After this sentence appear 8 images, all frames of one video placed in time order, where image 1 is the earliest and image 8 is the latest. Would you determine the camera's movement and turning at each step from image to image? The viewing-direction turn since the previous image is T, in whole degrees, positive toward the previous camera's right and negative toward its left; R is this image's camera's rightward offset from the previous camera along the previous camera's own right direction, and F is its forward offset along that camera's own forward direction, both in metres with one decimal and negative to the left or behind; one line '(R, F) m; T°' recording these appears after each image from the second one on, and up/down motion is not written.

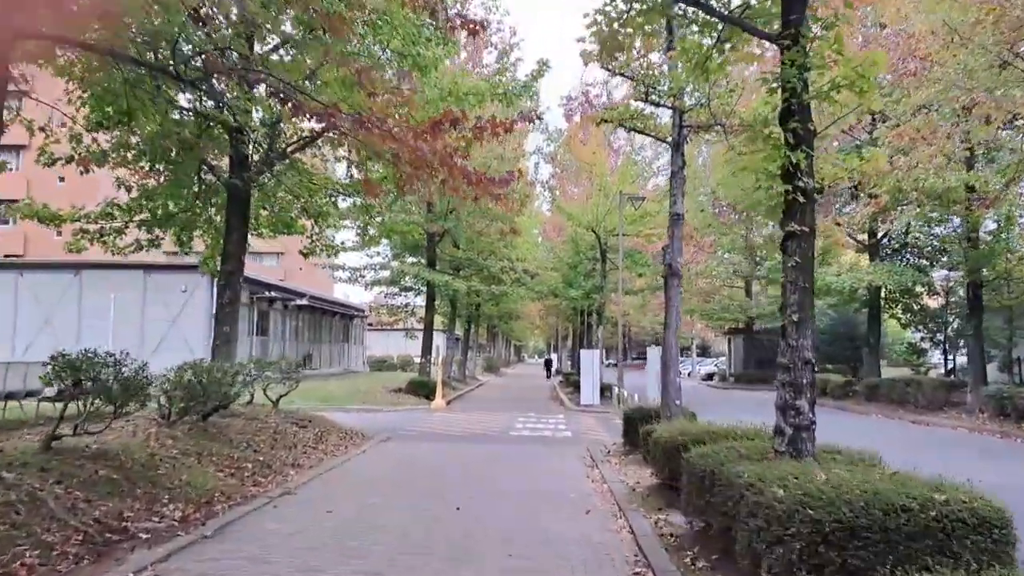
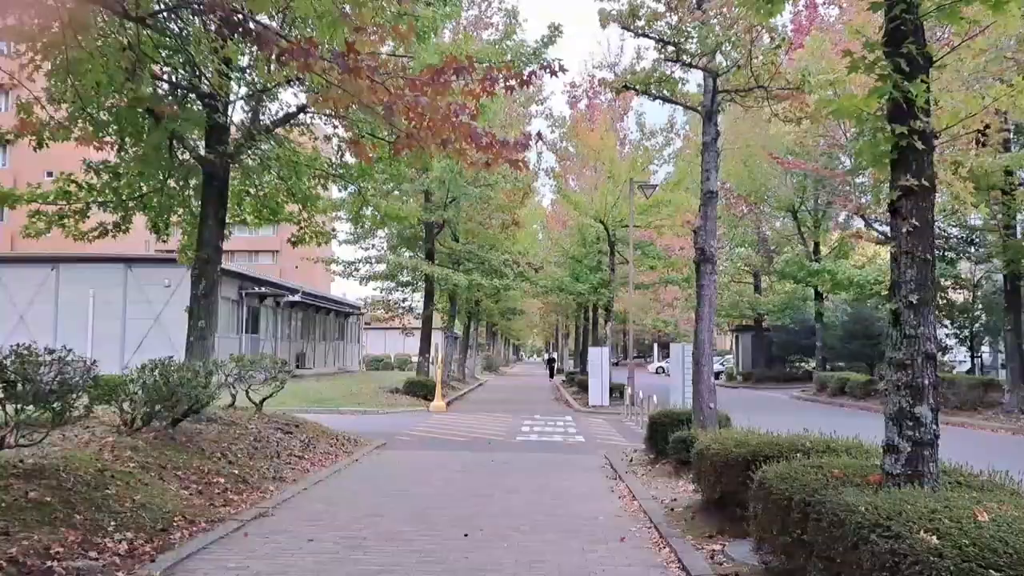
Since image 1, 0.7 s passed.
(-0.2, +1.5) m; 0°
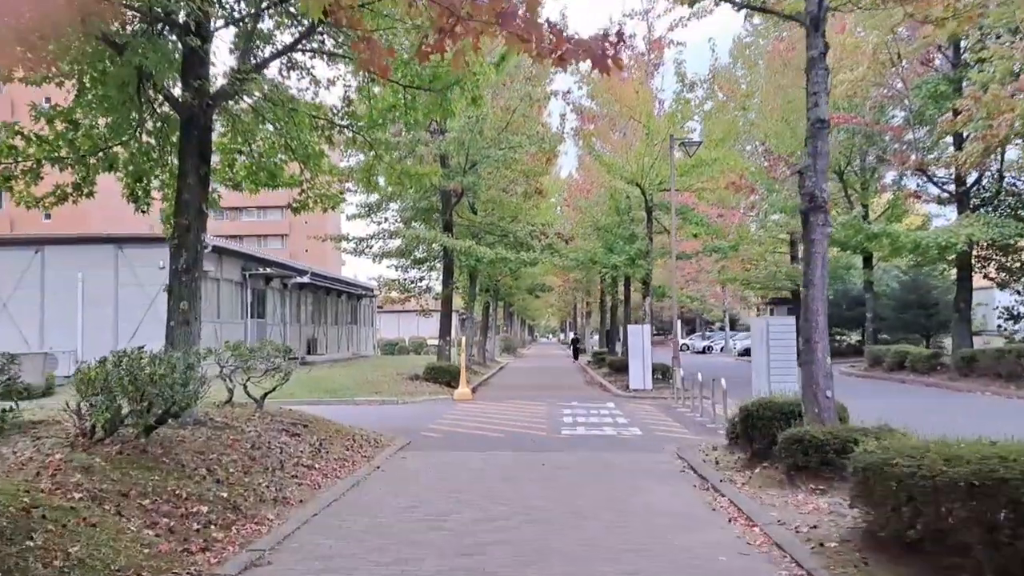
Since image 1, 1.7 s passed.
(-0.5, +2.4) m; -1°
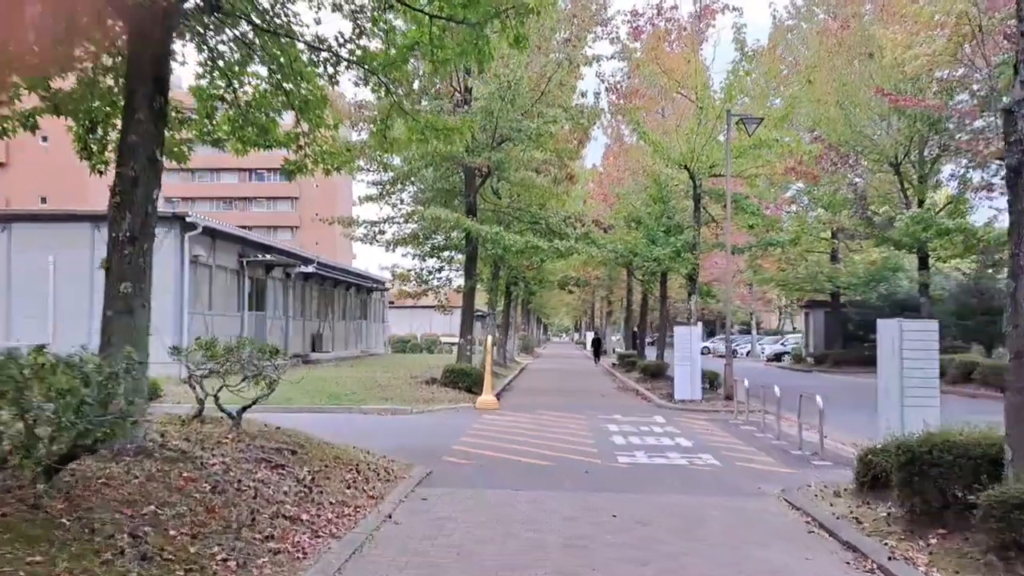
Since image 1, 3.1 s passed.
(-0.5, +2.8) m; -1°
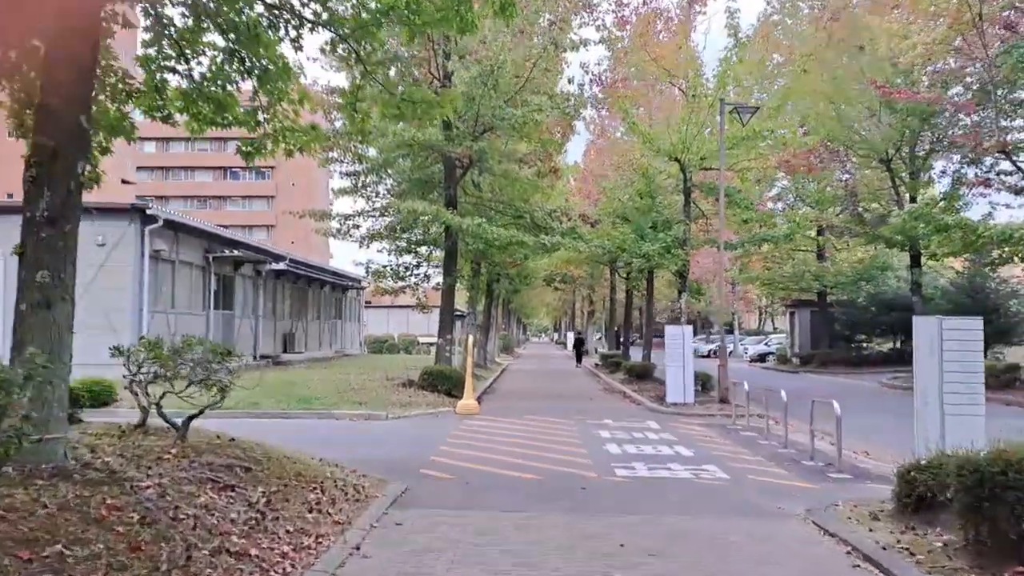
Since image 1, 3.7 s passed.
(-0.1, +1.1) m; +2°
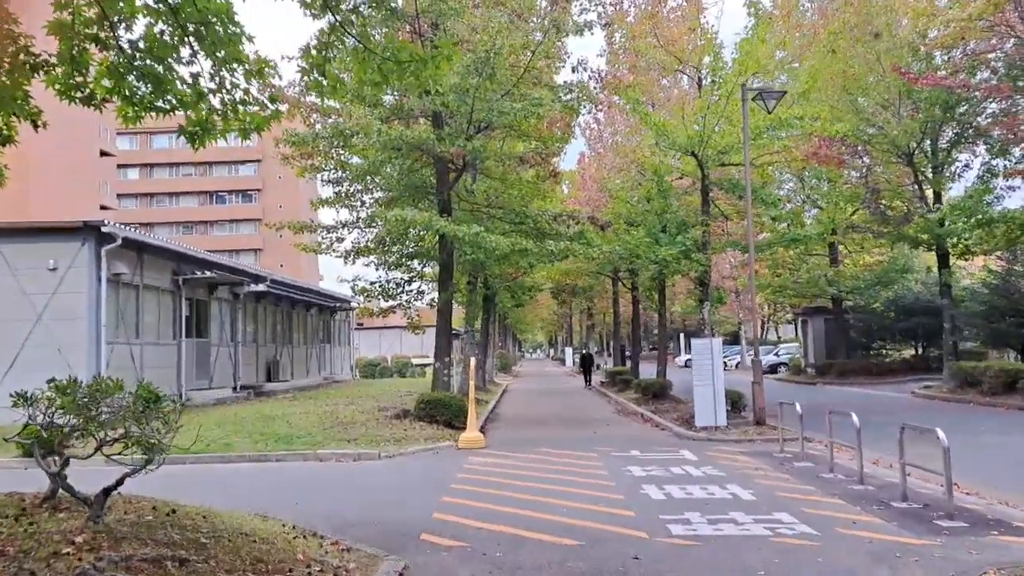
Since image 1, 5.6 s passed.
(-0.3, +2.1) m; +1°
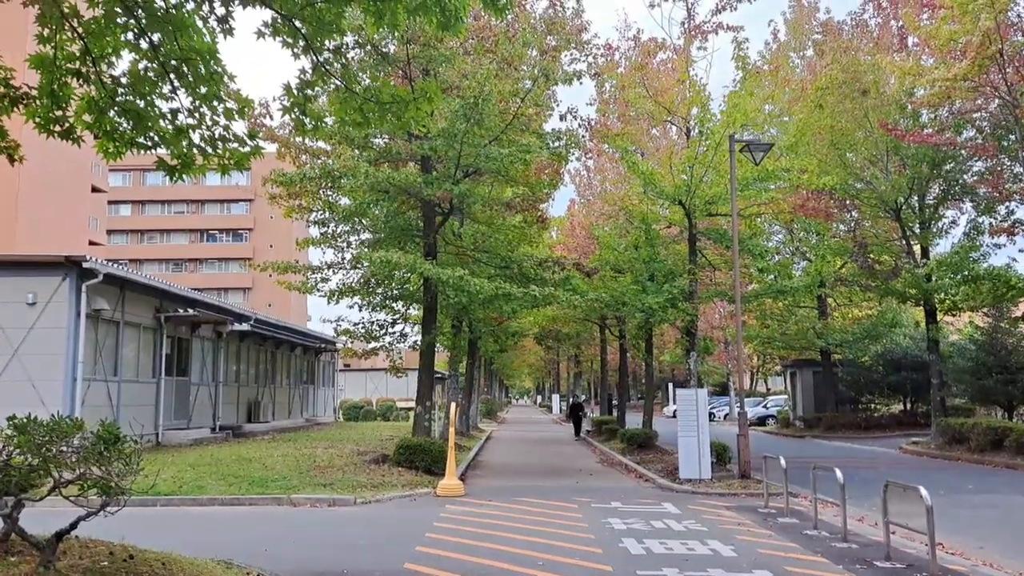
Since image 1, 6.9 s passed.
(+0.1, +0.1) m; +1°
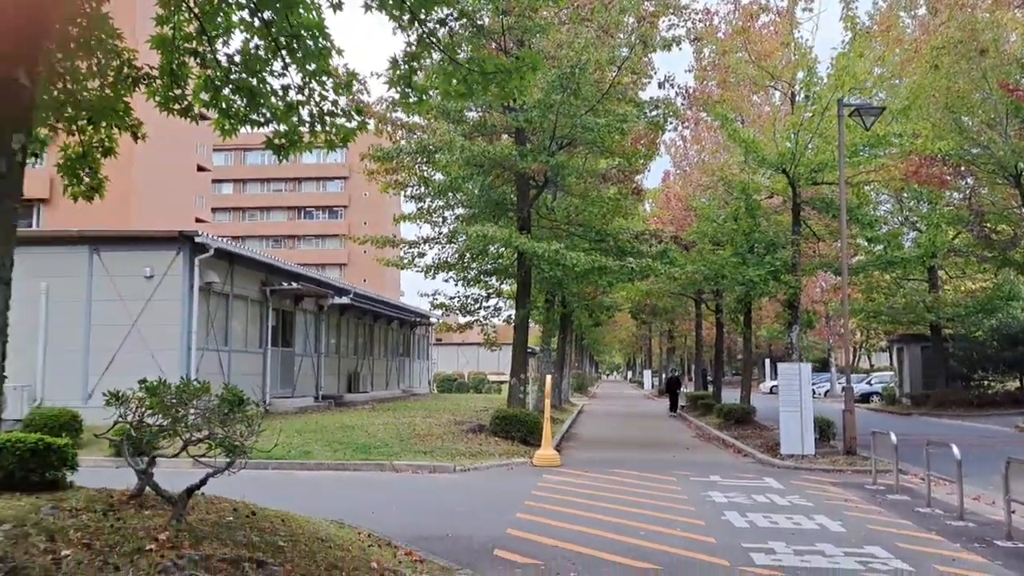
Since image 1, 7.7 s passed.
(-0.1, 0.0) m; -6°
